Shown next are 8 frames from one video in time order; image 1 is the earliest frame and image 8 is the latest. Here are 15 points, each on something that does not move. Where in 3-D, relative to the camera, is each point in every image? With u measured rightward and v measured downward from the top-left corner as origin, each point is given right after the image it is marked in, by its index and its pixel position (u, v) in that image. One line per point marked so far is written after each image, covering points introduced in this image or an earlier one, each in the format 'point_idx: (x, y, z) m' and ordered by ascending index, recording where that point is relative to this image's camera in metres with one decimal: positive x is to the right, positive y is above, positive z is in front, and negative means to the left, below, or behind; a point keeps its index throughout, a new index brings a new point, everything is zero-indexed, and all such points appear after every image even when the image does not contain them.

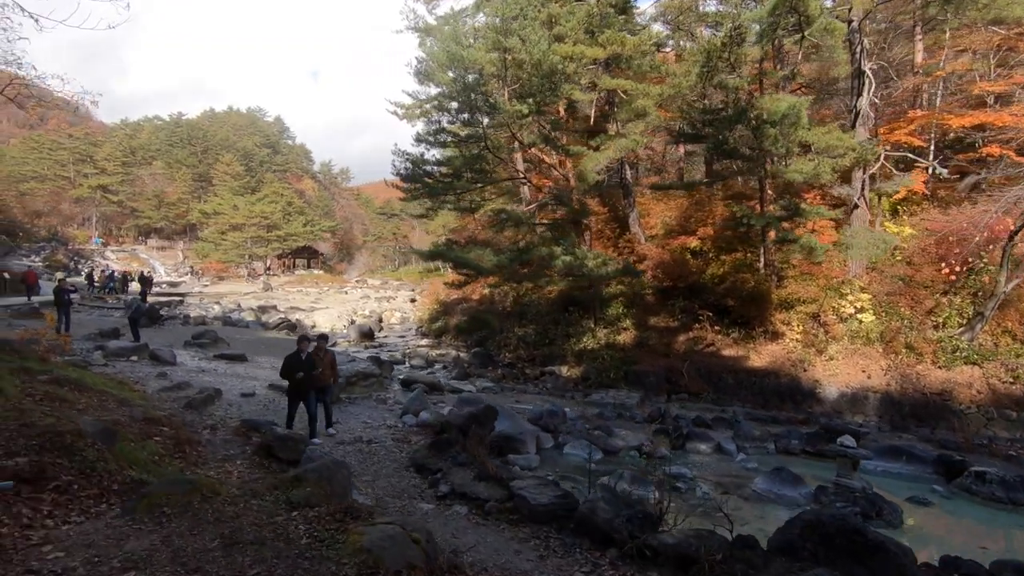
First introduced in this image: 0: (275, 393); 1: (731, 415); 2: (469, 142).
0: (-4.3, -1.9, +11.5) m
1: (+3.7, -2.2, +10.7) m
2: (-1.2, +3.9, +17.1) m
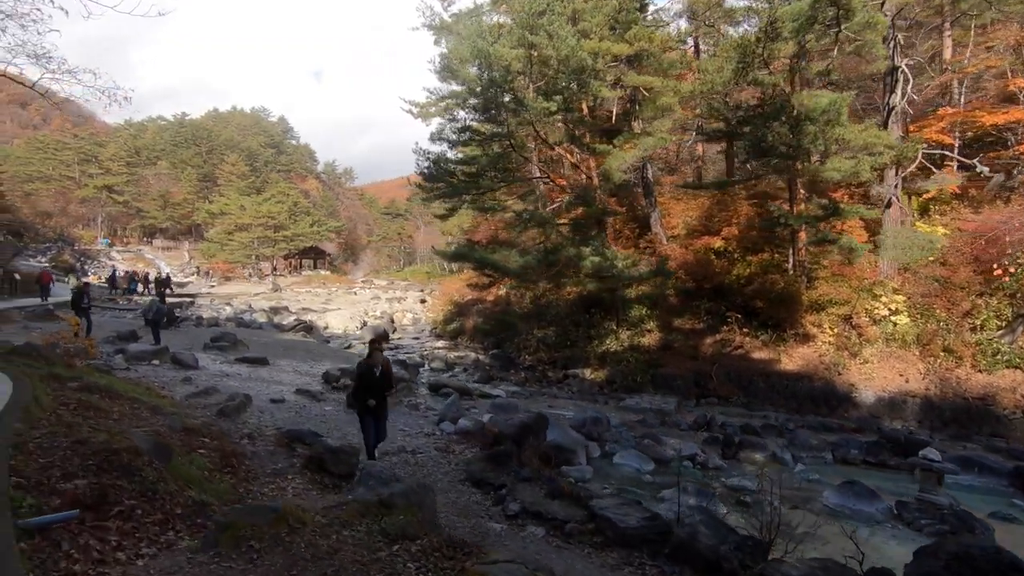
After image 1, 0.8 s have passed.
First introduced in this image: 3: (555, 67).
0: (-3.7, -1.9, +11.1) m
1: (+4.4, -2.2, +10.3) m
2: (-0.5, +3.9, +16.7) m
3: (+1.1, +5.5, +15.8) m
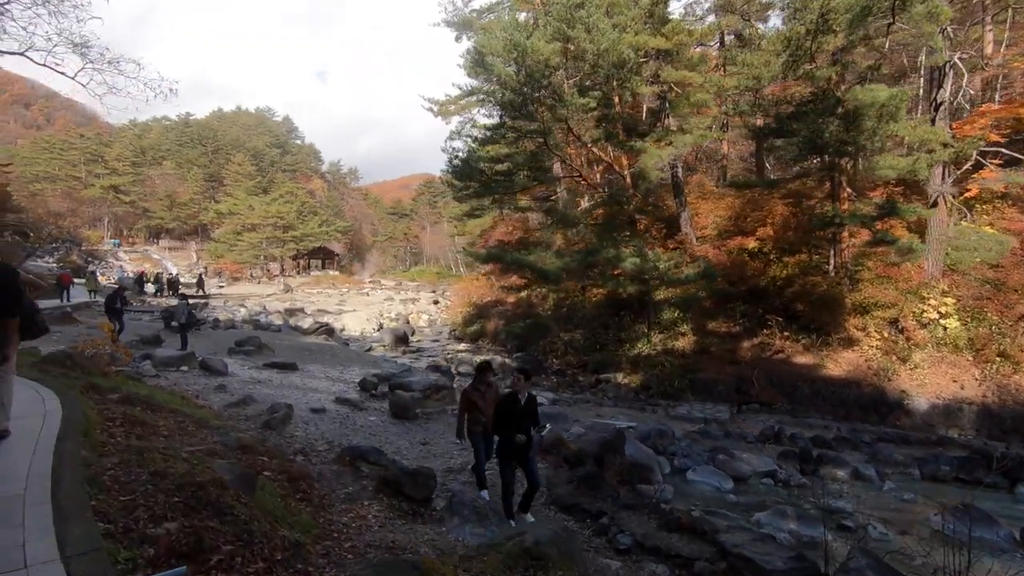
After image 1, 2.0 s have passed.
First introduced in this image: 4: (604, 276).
0: (-2.8, -2.0, +10.6) m
1: (+5.2, -2.3, +9.7) m
2: (+0.4, +3.8, +16.2) m
3: (+1.9, +5.4, +15.3) m
4: (+2.4, +0.3, +16.7) m
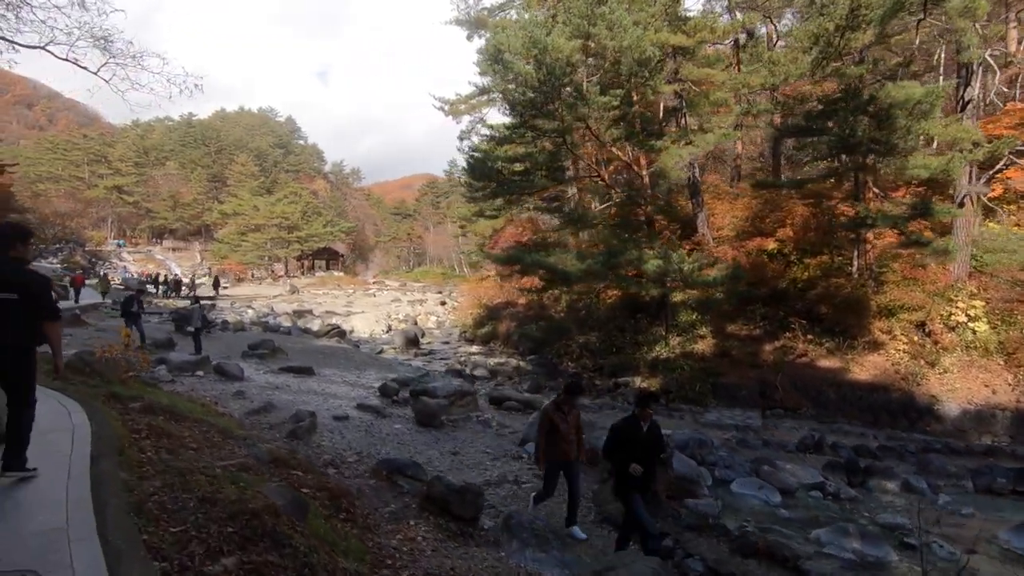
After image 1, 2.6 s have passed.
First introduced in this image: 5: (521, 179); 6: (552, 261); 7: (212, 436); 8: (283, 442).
0: (-2.3, -2.1, +10.3) m
1: (+5.7, -2.3, +9.4) m
2: (+0.8, +3.8, +15.9) m
3: (+2.4, +5.4, +14.9) m
4: (+2.9, +0.3, +16.3) m
5: (+0.2, +2.8, +16.4) m
6: (+1.0, +0.7, +16.2) m
7: (-3.4, -1.7, +7.1) m
8: (-2.8, -1.9, +7.7) m
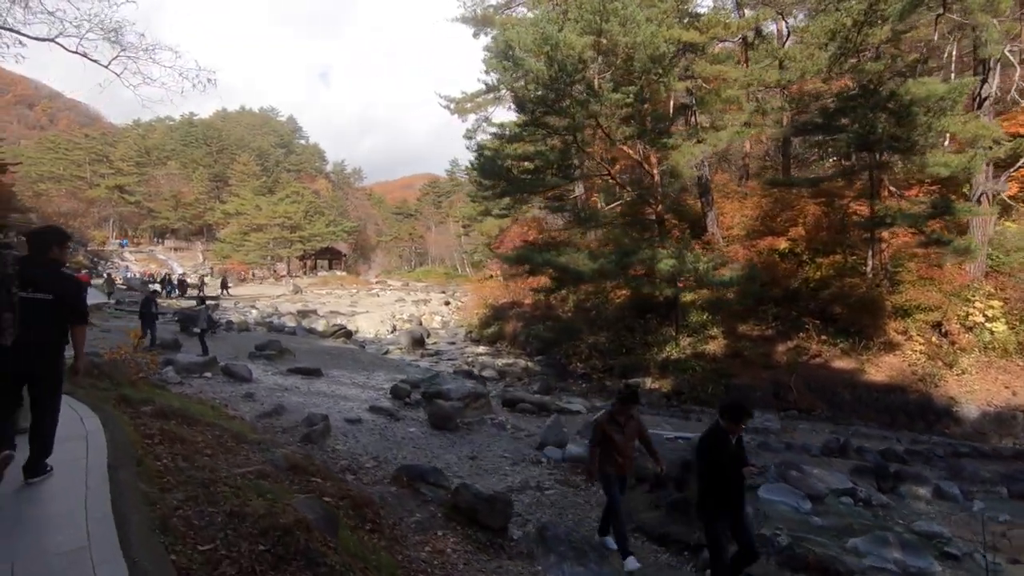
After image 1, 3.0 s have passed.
0: (-2.1, -2.1, +10.1) m
1: (+5.9, -2.3, +9.2) m
2: (+1.1, +3.8, +15.7) m
3: (+2.6, +5.4, +14.7) m
4: (+3.2, +0.3, +16.1) m
5: (+0.5, +2.8, +16.2) m
6: (+1.3, +0.7, +16.0) m
7: (-3.1, -1.7, +6.9) m
8: (-2.5, -1.9, +7.5) m
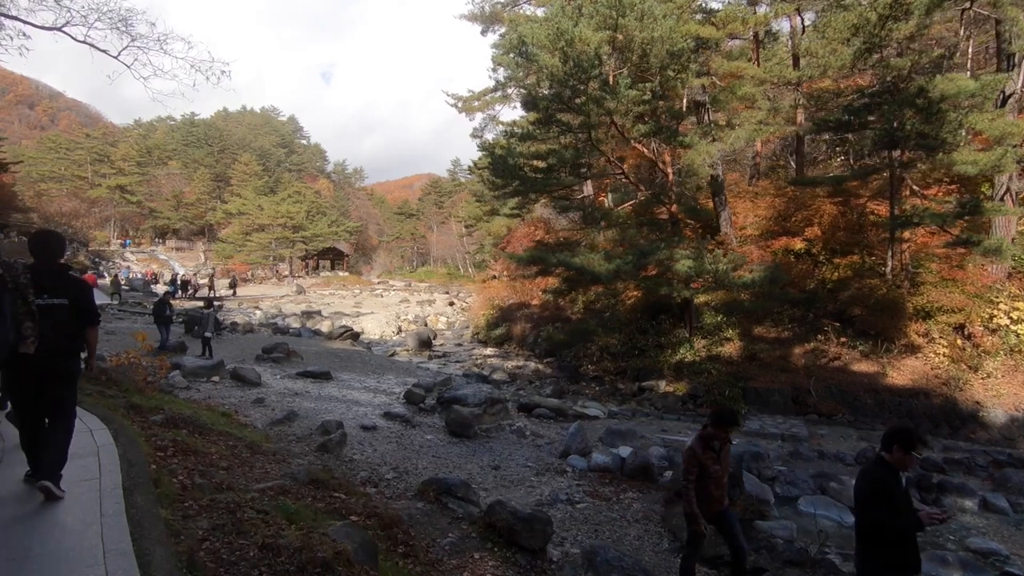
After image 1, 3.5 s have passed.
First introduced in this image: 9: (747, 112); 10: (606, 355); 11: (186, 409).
0: (-1.8, -2.1, +9.7) m
1: (+6.2, -2.4, +8.8) m
2: (+1.4, +3.8, +15.3) m
3: (+3.0, +5.4, +14.4) m
4: (+3.5, +0.2, +15.8) m
5: (+0.8, +2.8, +15.9) m
6: (+1.6, +0.6, +15.6) m
7: (-2.8, -1.7, +6.5) m
8: (-2.2, -1.9, +7.1) m
9: (+6.1, +4.5, +16.3) m
10: (+2.9, -2.1, +19.5) m
11: (-4.1, -1.5, +7.9) m
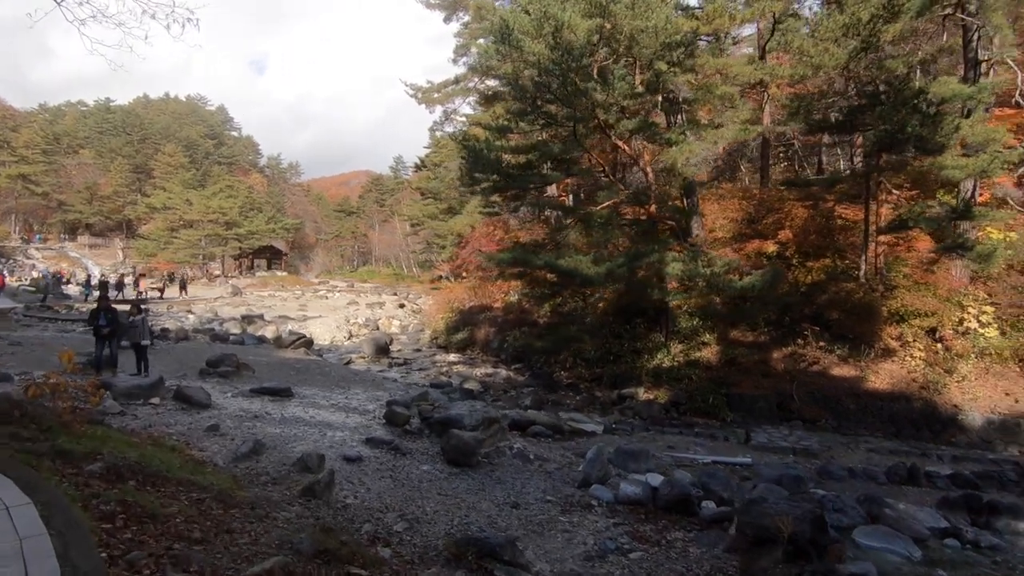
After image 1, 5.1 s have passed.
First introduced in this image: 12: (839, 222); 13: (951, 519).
0: (-1.7, -2.2, +8.5) m
1: (+6.3, -2.5, +8.4) m
2: (+0.9, +3.7, +14.4) m
3: (+2.5, +5.3, +13.6) m
4: (+2.9, +0.1, +15.0) m
5: (+0.2, +2.7, +14.8) m
6: (+1.1, +0.6, +14.7) m
7: (-2.4, -1.8, +5.2) m
8: (-1.9, -2.0, +5.9) m
9: (+5.5, +4.5, +15.8) m
10: (+2.0, -2.1, +18.7) m
11: (-3.8, -1.6, +6.5) m
12: (+9.6, +1.9, +18.7) m
13: (+4.8, -2.5, +7.0) m
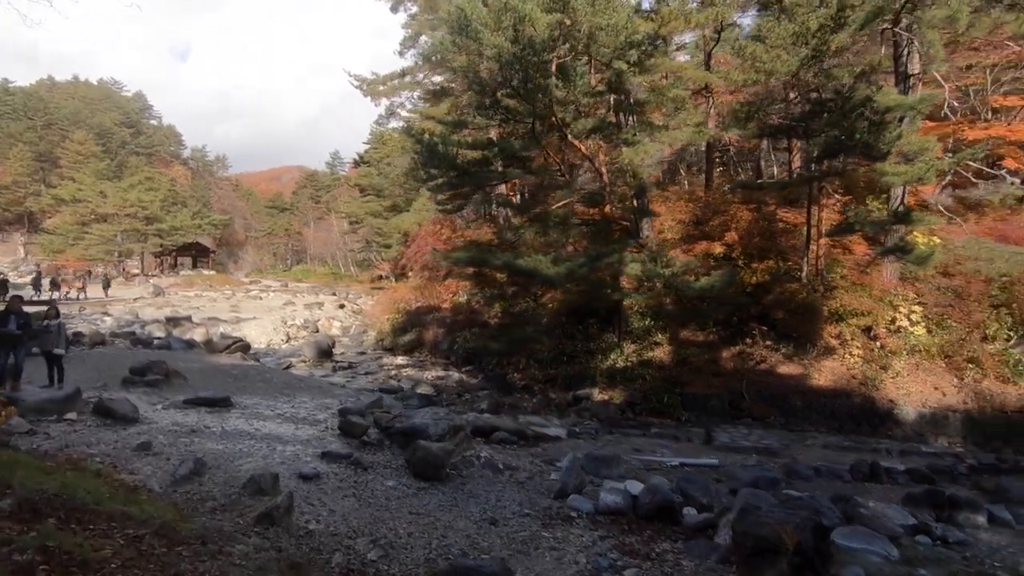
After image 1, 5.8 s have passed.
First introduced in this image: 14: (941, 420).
0: (-2.1, -2.2, +8.0) m
1: (+5.9, -2.5, +8.6) m
2: (-0.1, +3.6, +14.0) m
3: (+1.6, +5.2, +13.4) m
4: (+1.9, +0.1, +14.9) m
5: (-0.8, +2.7, +14.4) m
6: (0.0, +0.5, +14.4) m
7: (-2.5, -1.8, +4.6) m
8: (-2.0, -2.1, +5.3) m
9: (+4.3, +4.5, +16.0) m
10: (+0.6, -2.2, +18.4) m
11: (-4.0, -1.7, +5.7) m
12: (+8.1, +1.9, +19.2) m
13: (+4.6, -2.6, +7.1) m
14: (+9.7, -2.9, +13.9) m
